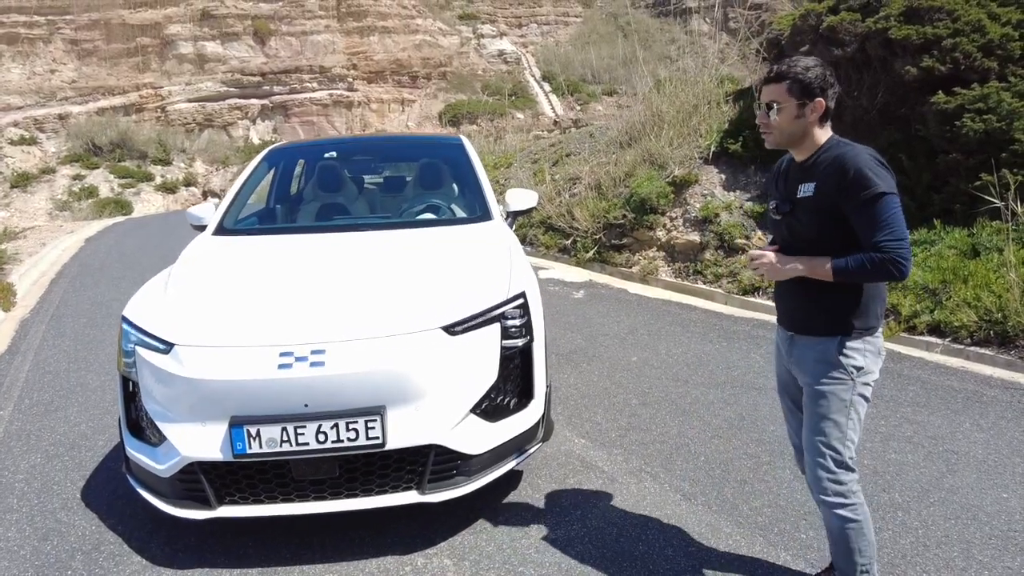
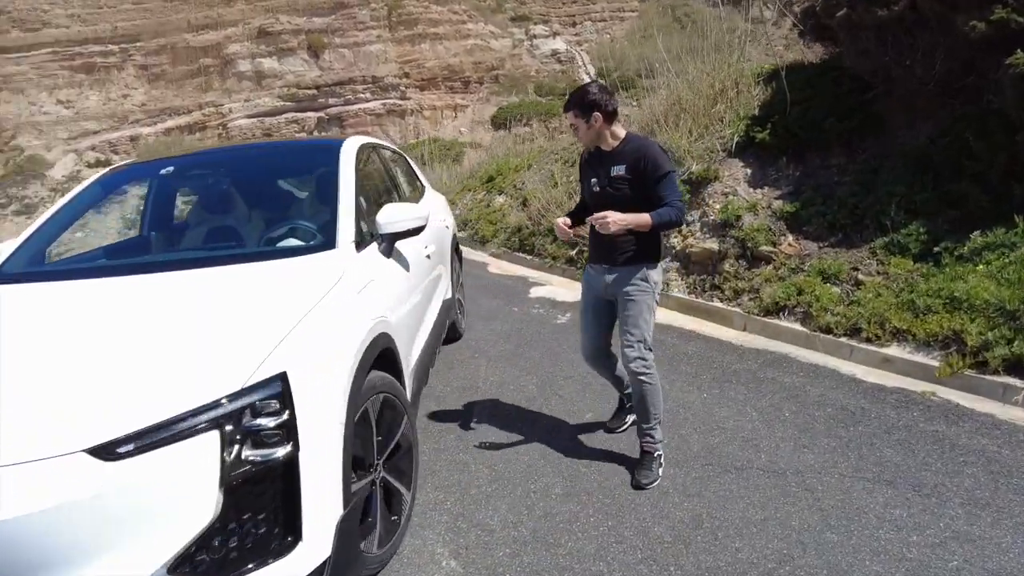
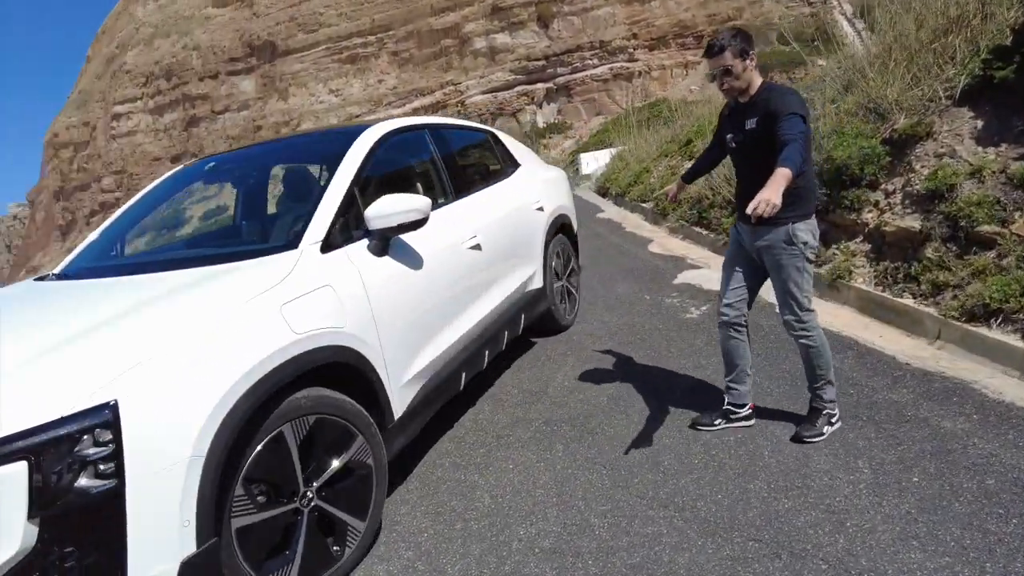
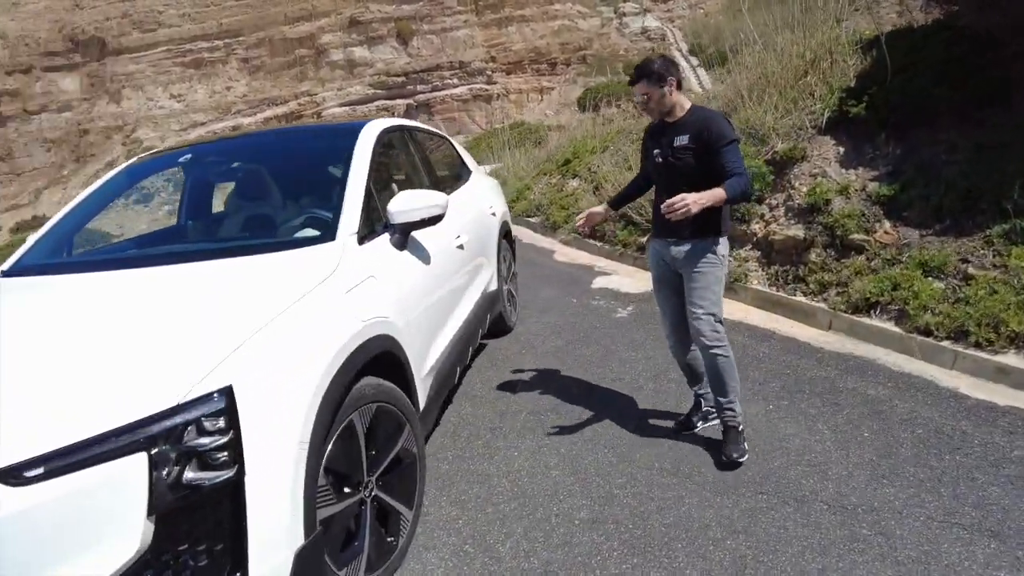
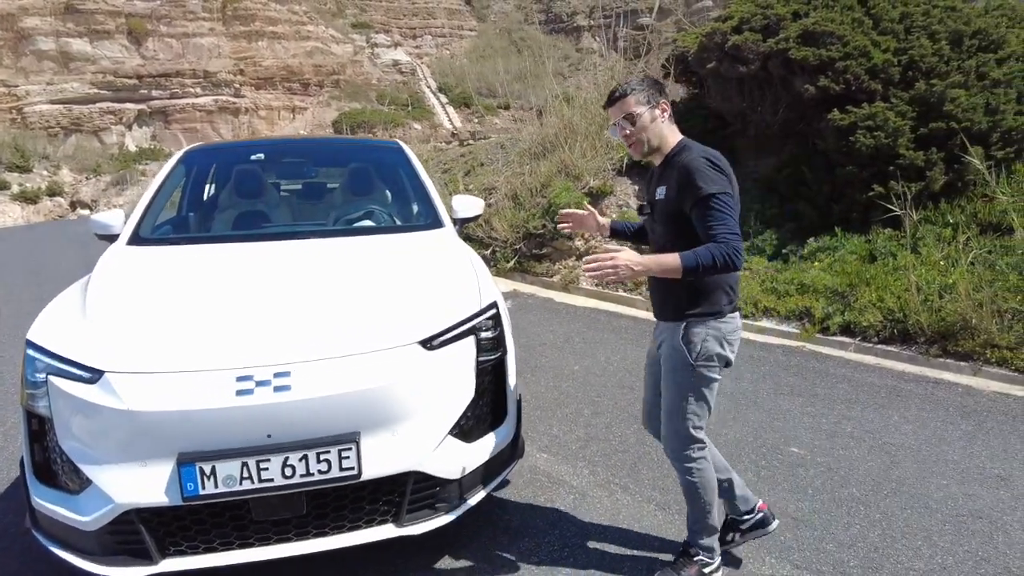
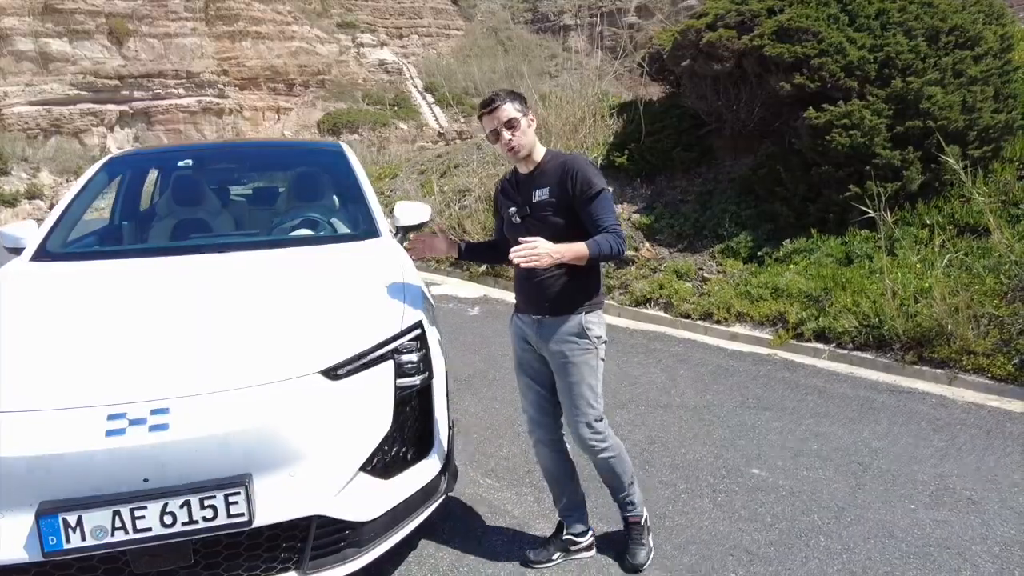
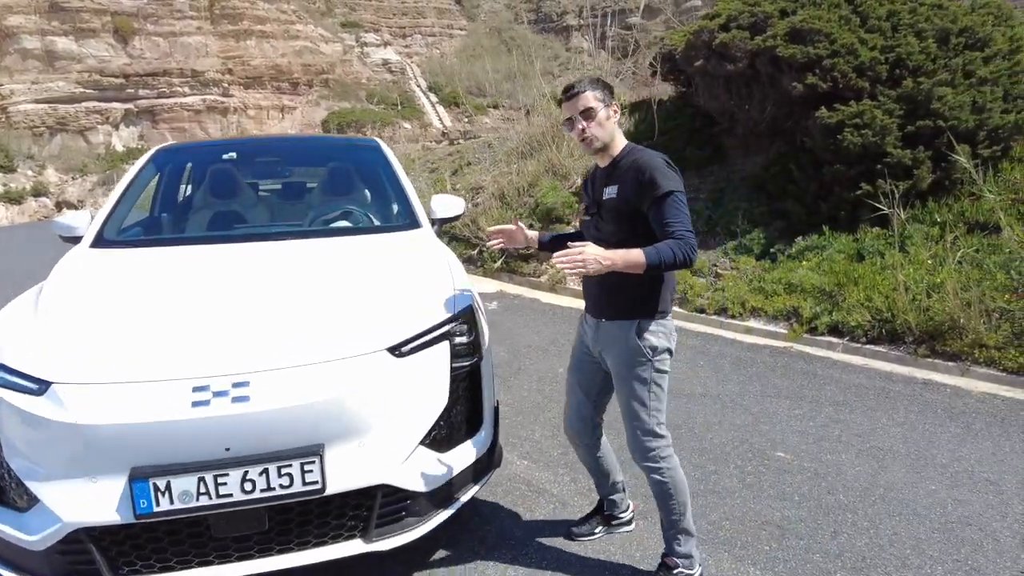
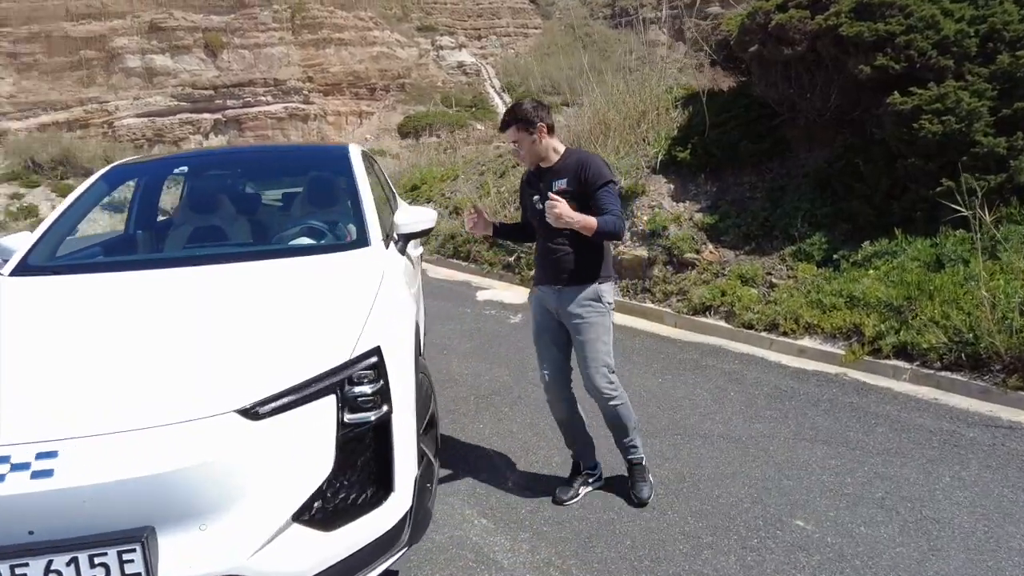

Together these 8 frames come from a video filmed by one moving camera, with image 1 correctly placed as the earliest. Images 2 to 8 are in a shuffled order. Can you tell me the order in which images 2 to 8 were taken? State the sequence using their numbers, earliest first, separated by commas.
5, 7, 6, 8, 2, 4, 3
